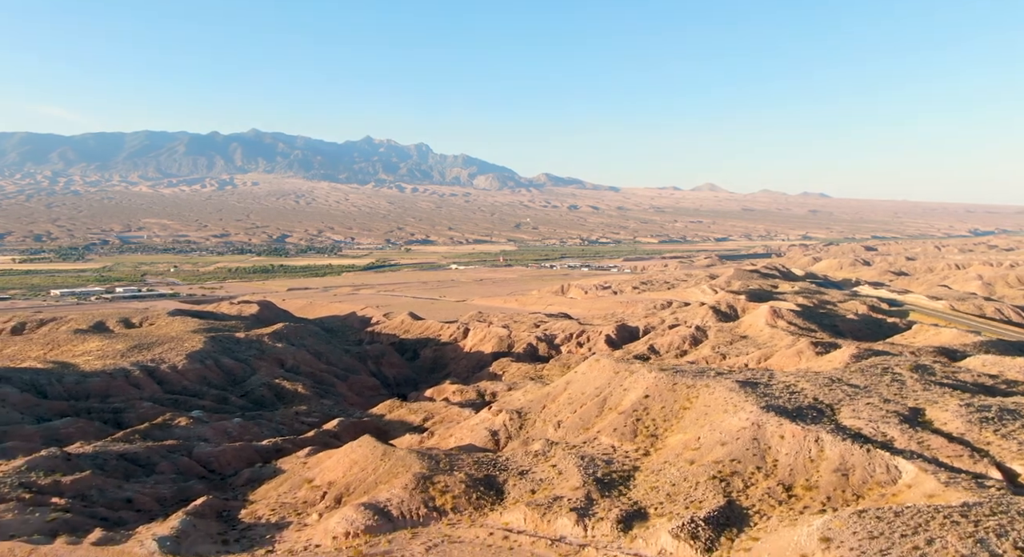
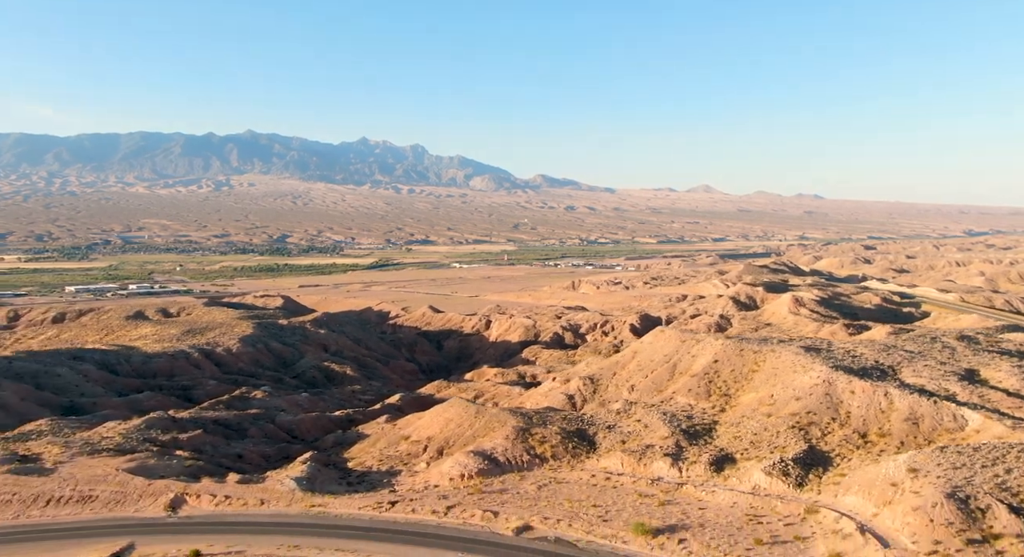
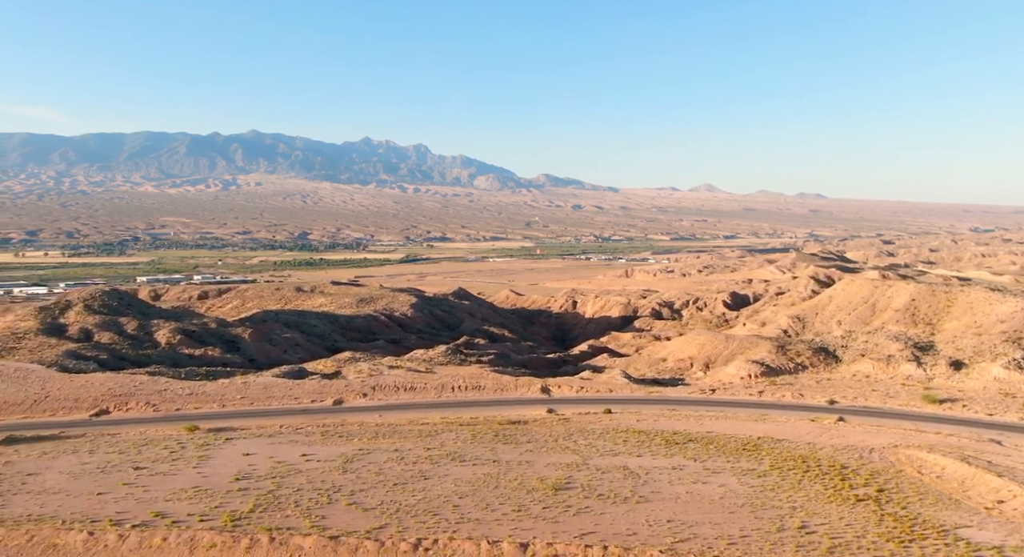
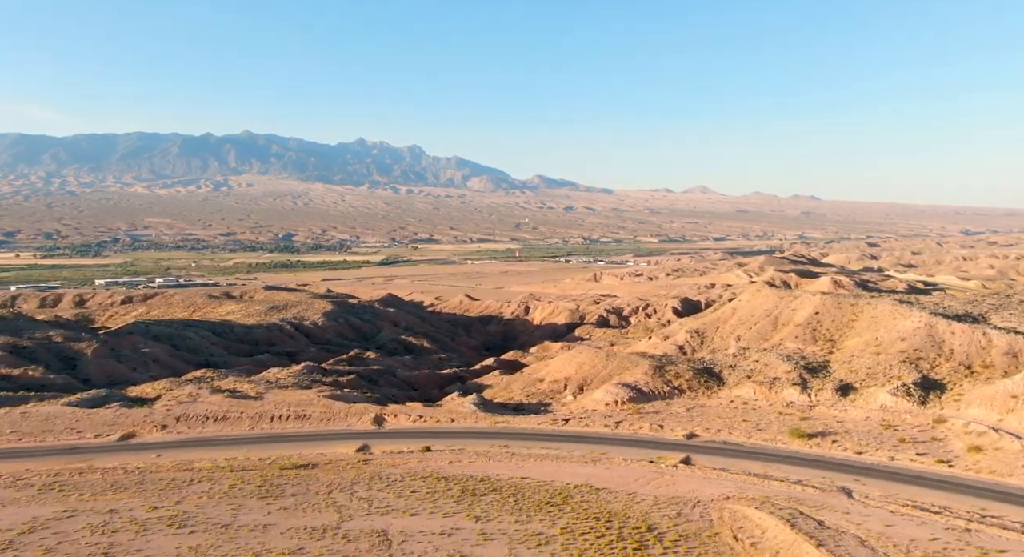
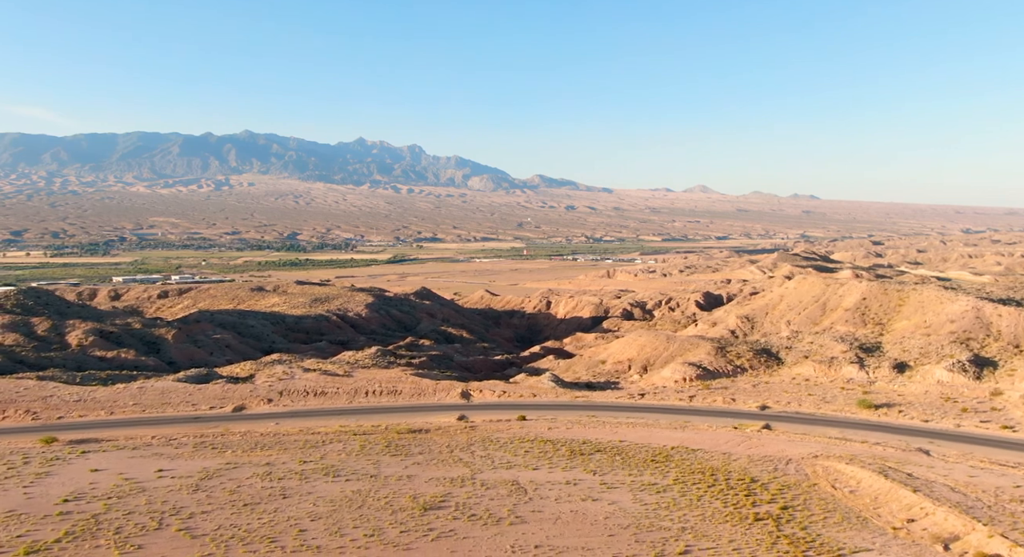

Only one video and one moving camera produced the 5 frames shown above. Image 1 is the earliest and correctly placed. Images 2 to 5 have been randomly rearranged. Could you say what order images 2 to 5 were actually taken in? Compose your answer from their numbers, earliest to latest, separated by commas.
2, 4, 5, 3
